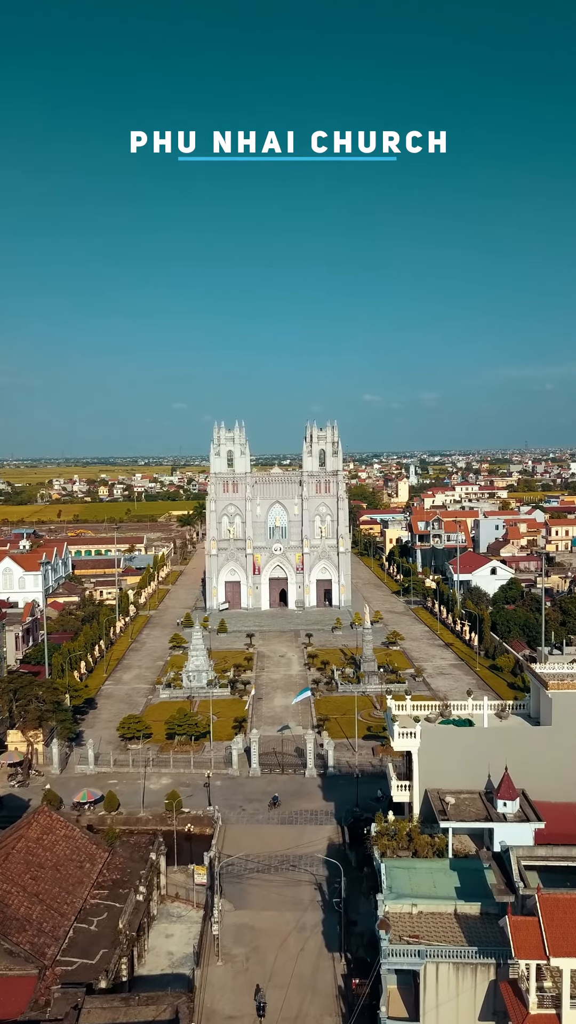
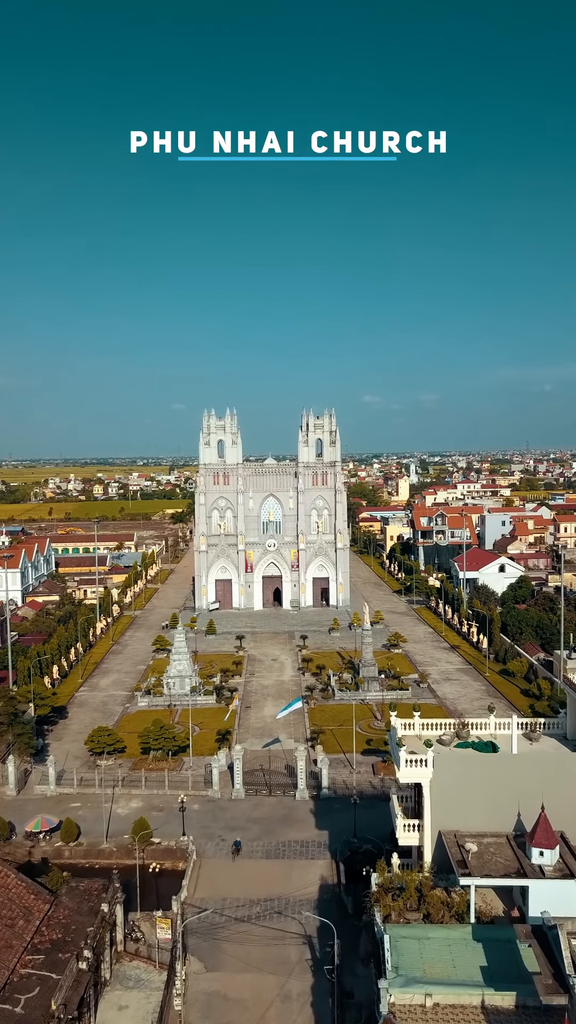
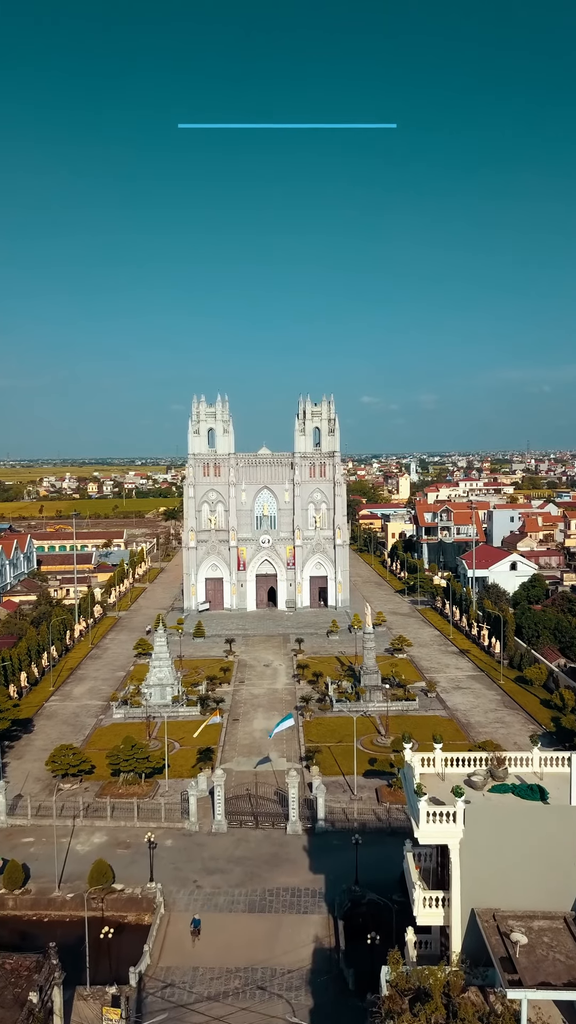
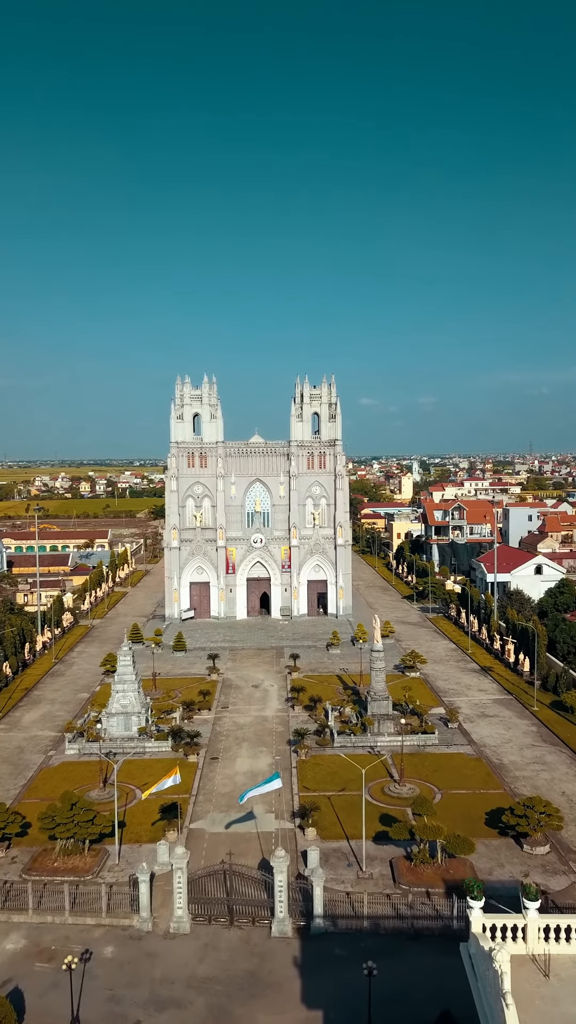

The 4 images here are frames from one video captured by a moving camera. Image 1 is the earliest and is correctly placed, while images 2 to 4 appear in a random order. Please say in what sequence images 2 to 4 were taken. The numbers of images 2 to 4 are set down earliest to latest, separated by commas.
2, 3, 4
